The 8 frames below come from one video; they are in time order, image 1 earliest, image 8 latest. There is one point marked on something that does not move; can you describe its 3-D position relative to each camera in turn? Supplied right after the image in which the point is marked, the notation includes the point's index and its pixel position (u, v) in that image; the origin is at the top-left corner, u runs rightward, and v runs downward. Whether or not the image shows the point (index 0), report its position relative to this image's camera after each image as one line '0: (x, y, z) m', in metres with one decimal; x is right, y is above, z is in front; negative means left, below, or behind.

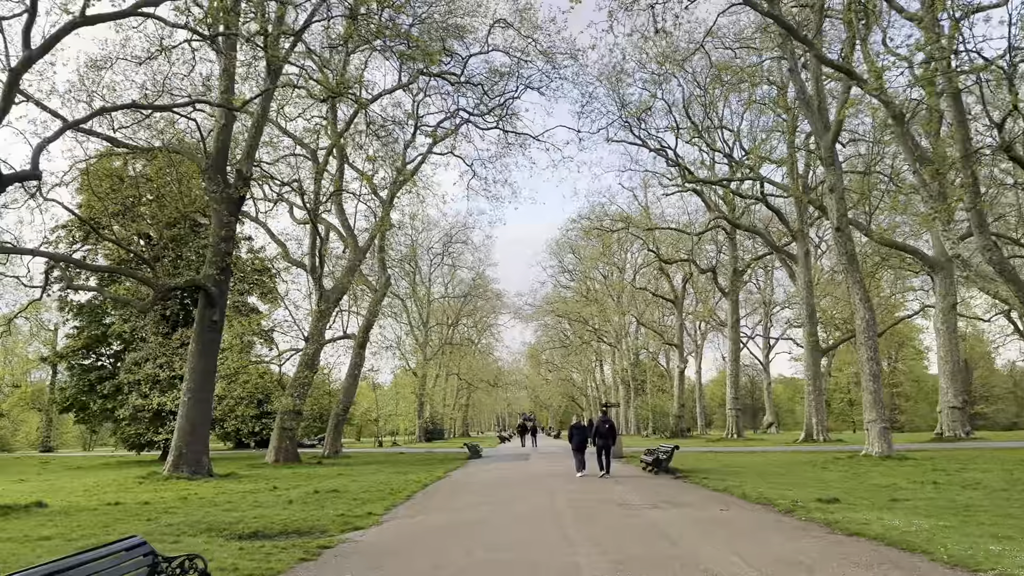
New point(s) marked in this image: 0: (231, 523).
0: (-3.2, -2.7, +9.3) m
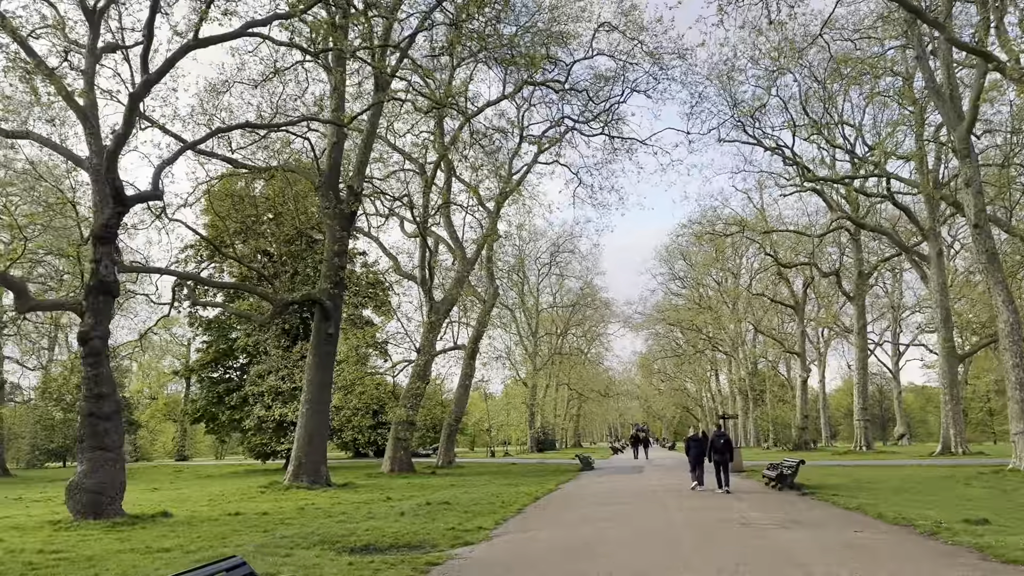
0: (-1.9, -2.8, +9.3) m
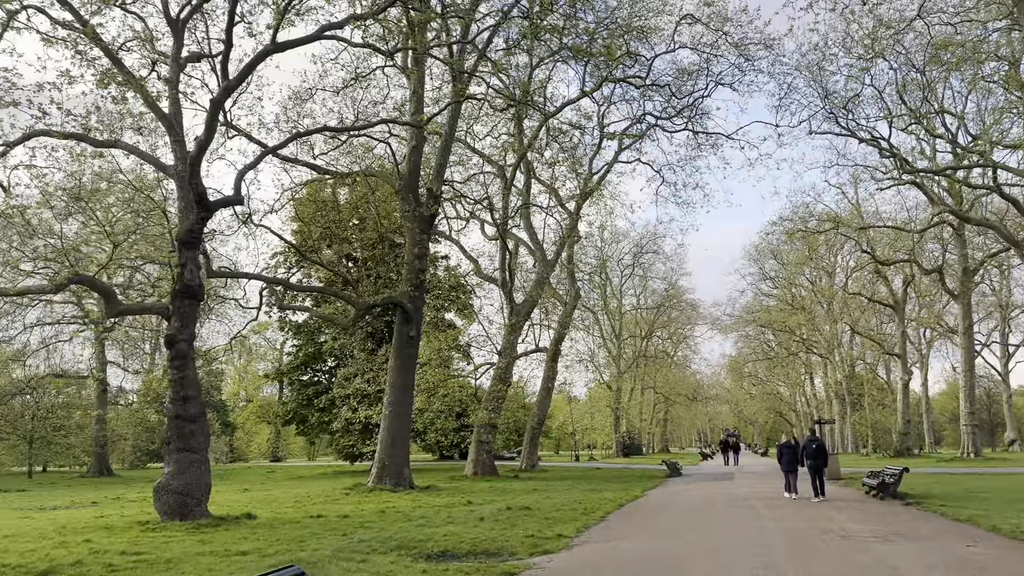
0: (-1.0, -2.8, +9.1) m
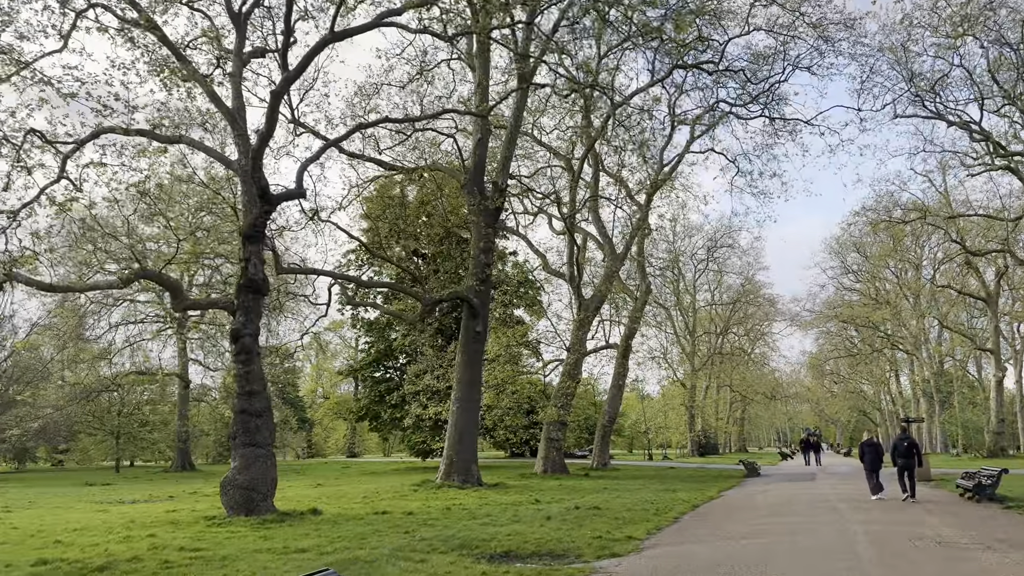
0: (-0.3, -2.7, +8.8) m
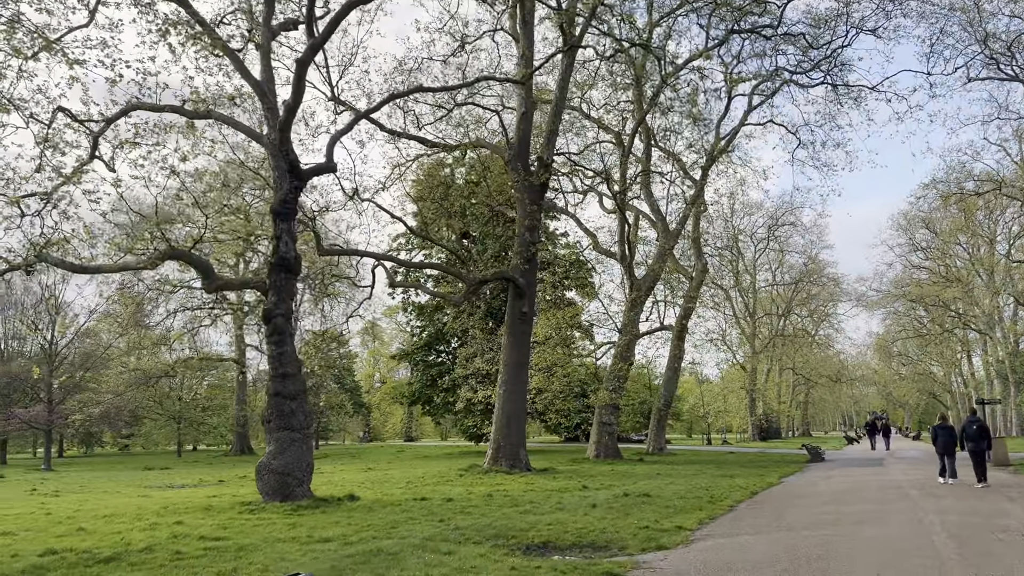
0: (+0.1, -2.4, +8.3) m
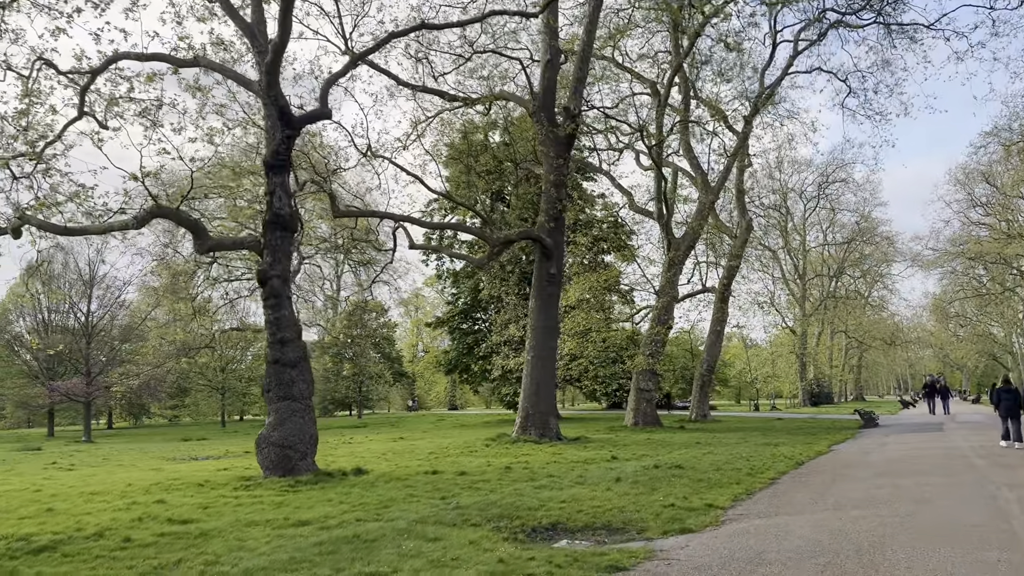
0: (+0.2, -2.0, +7.4) m
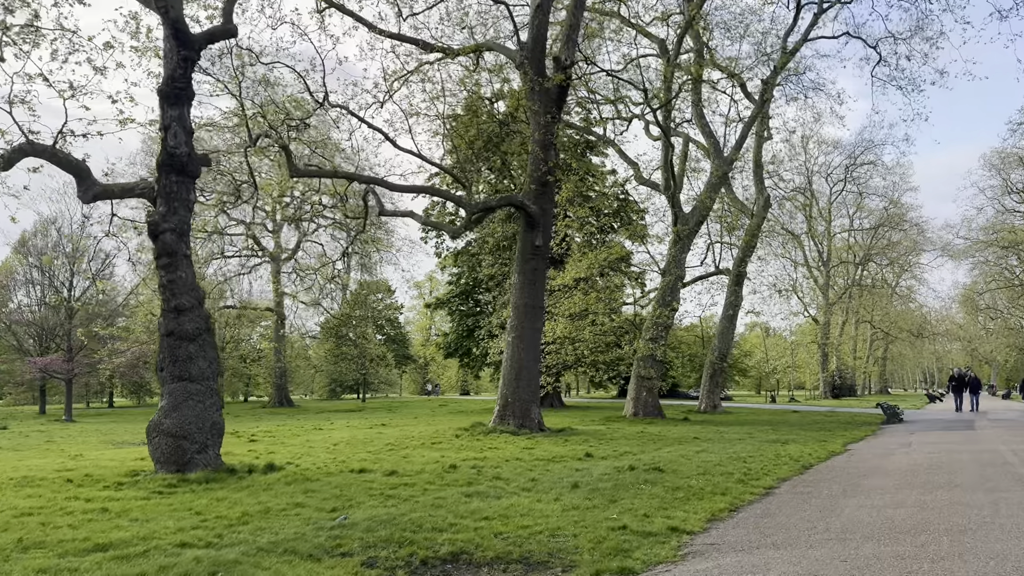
0: (-0.5, -1.6, +5.6) m
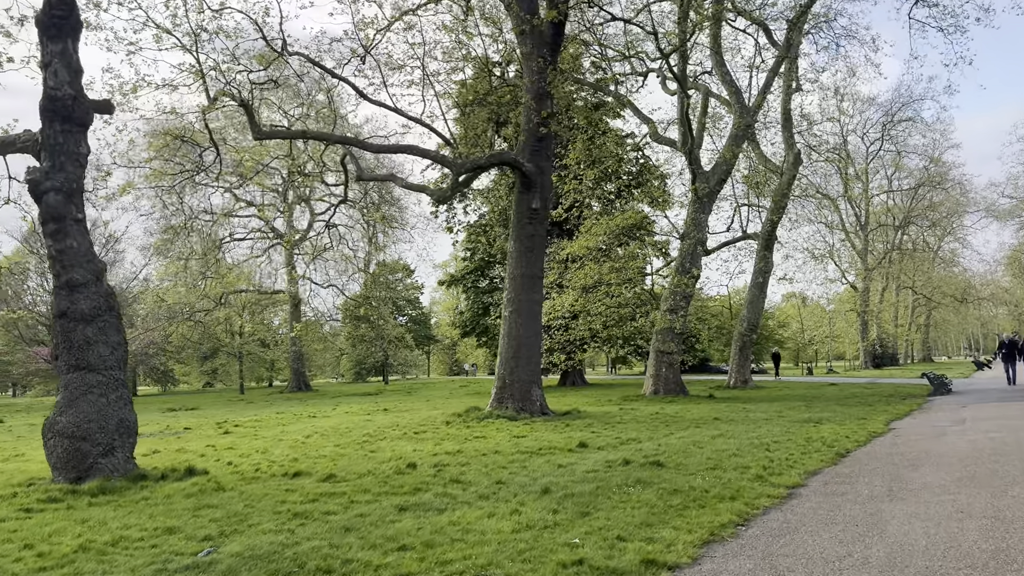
0: (-0.9, -1.4, +4.2) m
